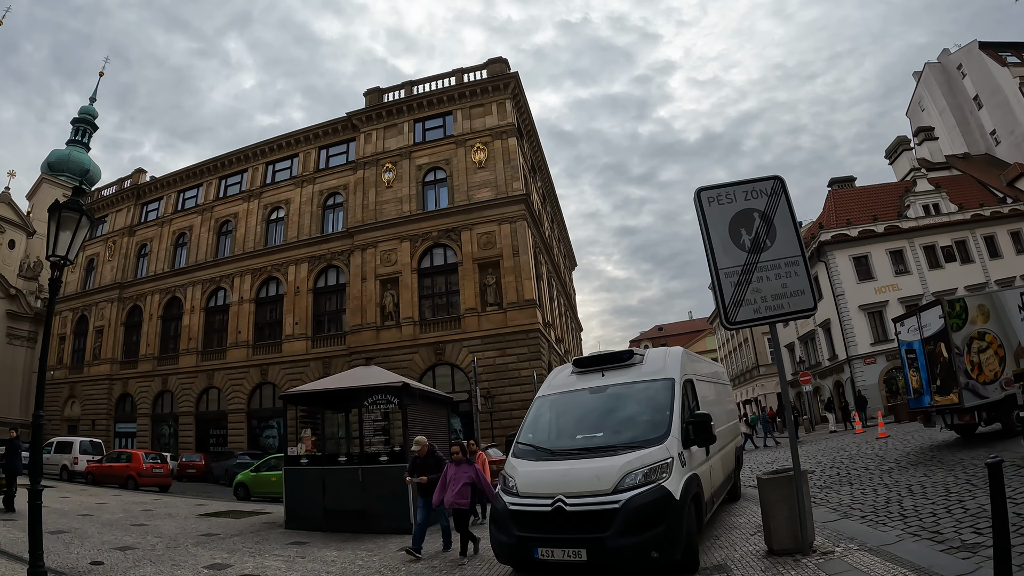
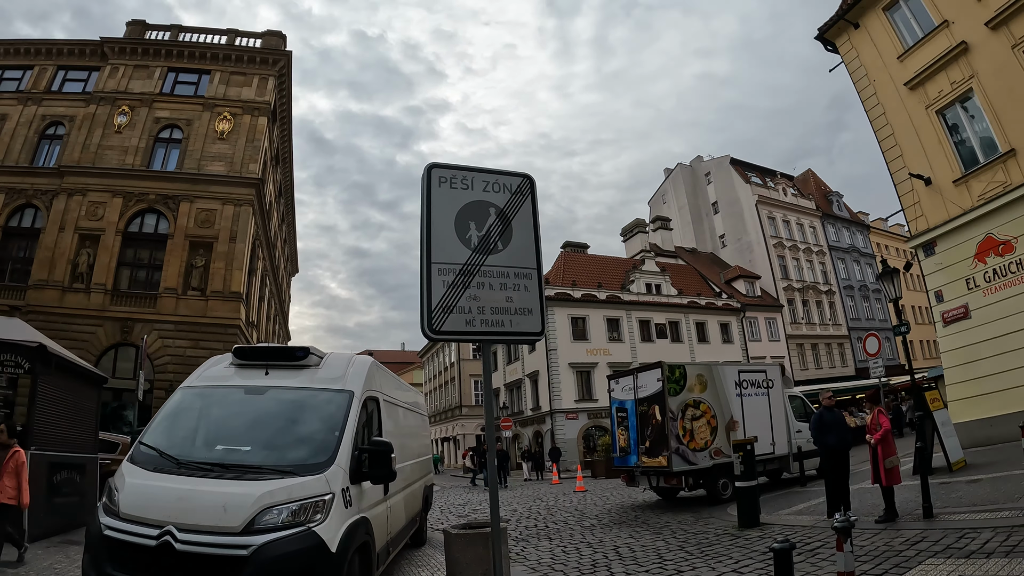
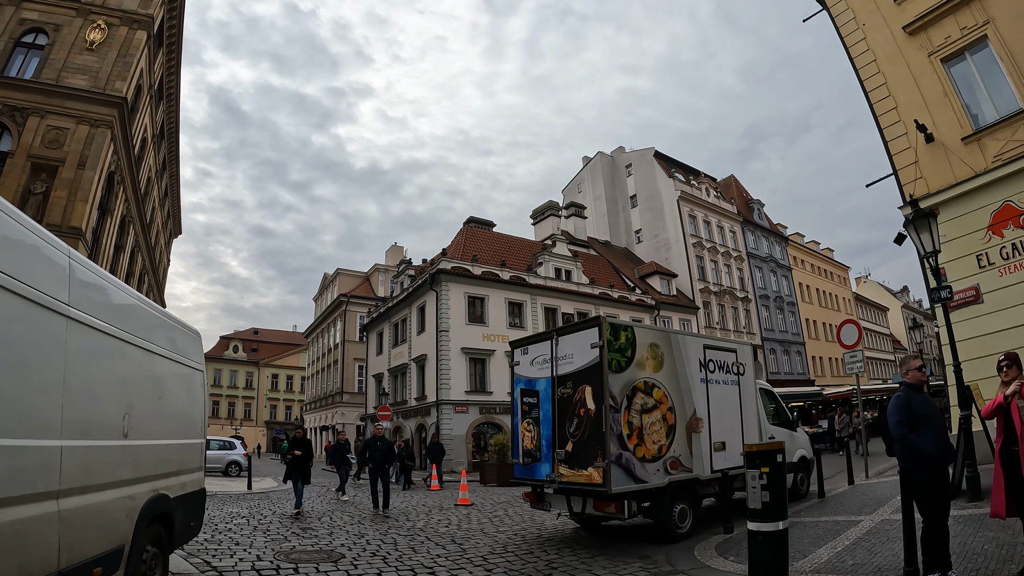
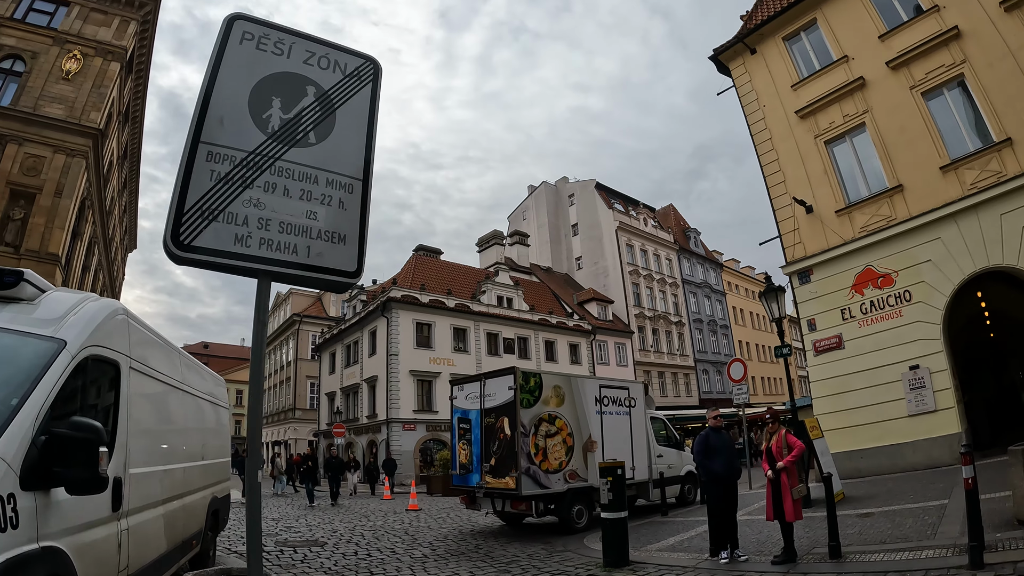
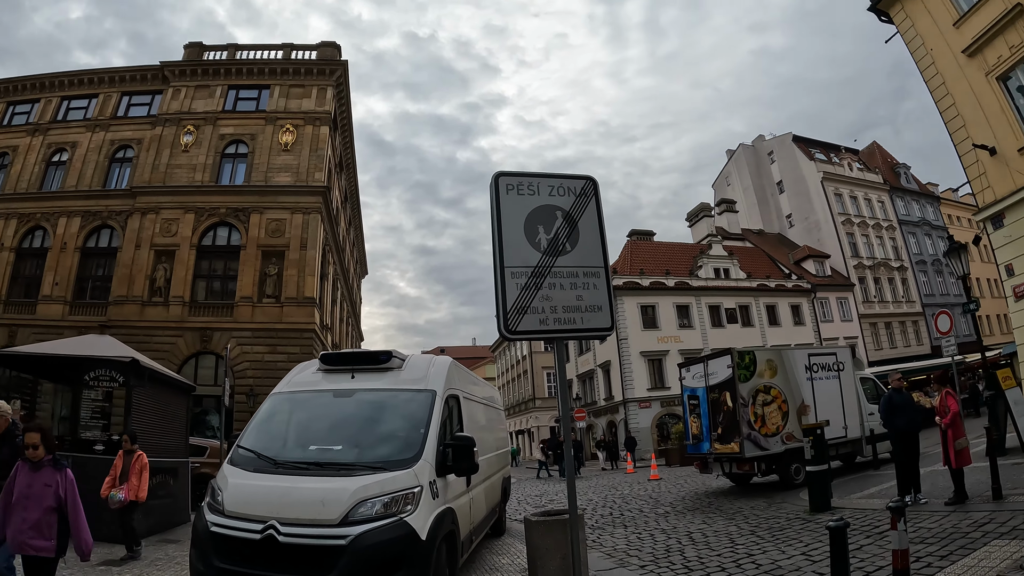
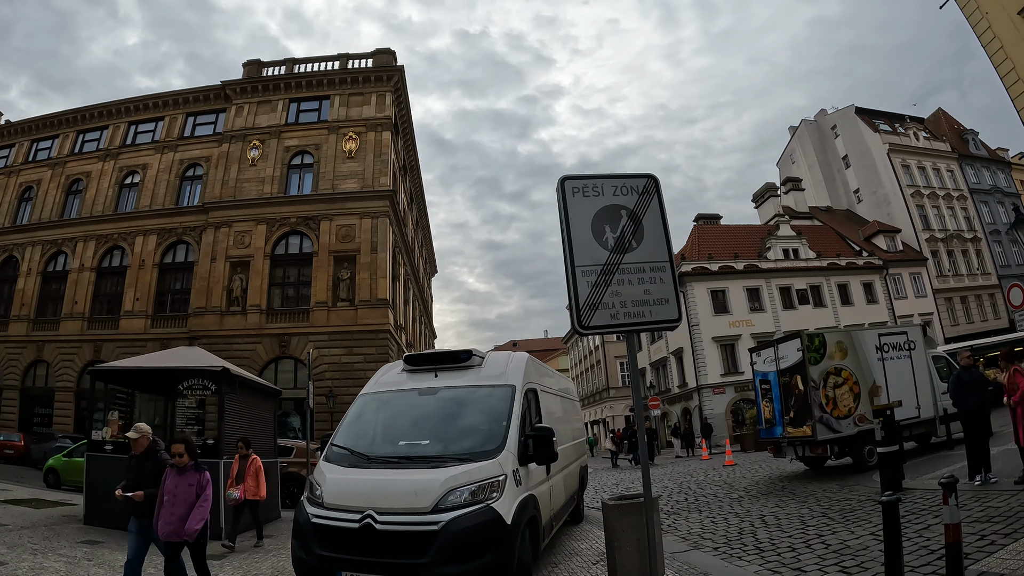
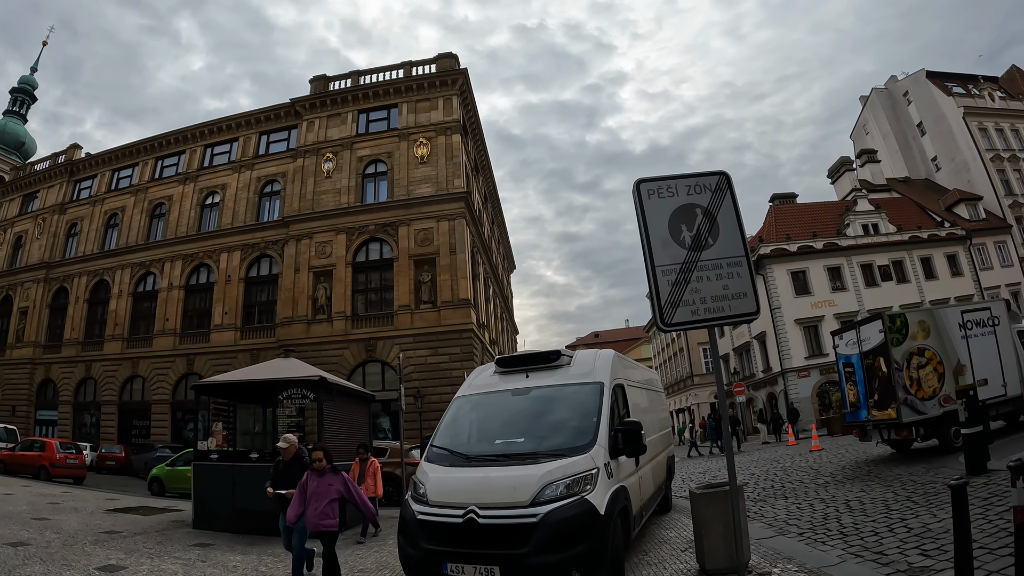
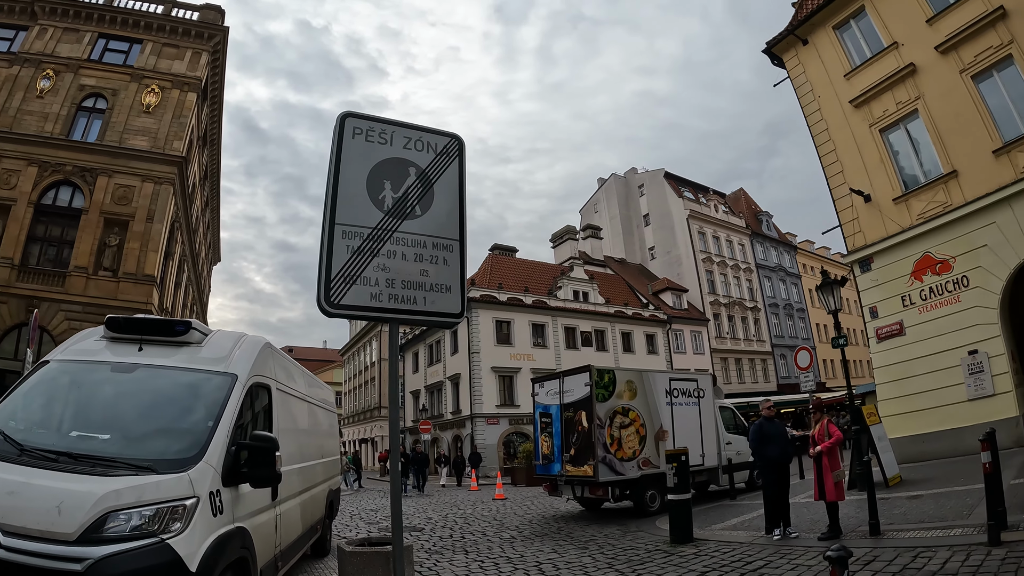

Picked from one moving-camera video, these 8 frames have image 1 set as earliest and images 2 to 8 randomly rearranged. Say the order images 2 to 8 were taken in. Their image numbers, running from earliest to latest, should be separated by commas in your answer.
7, 6, 5, 2, 8, 4, 3
